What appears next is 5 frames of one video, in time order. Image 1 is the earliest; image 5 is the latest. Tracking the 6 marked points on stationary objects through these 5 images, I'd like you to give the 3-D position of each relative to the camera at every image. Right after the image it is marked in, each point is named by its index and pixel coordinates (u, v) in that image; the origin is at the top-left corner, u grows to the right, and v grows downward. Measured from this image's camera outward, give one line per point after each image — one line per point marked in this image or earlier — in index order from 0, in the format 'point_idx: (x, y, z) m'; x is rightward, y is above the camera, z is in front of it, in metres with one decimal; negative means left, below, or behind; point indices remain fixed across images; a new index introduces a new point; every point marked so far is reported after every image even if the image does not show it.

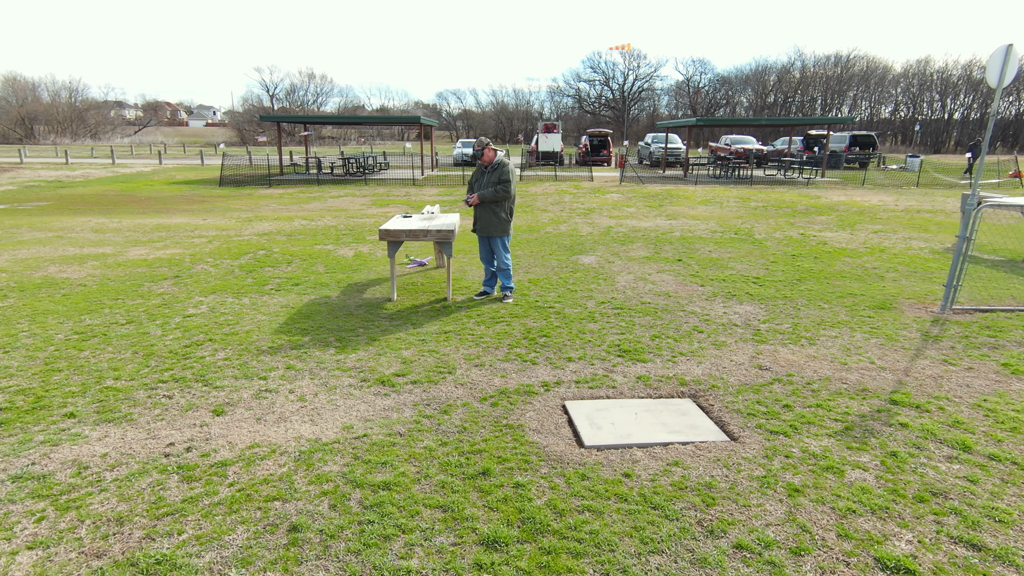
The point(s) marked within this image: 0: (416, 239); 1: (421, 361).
0: (-1.1, +0.6, +6.5) m
1: (-0.8, -0.6, +5.0) m
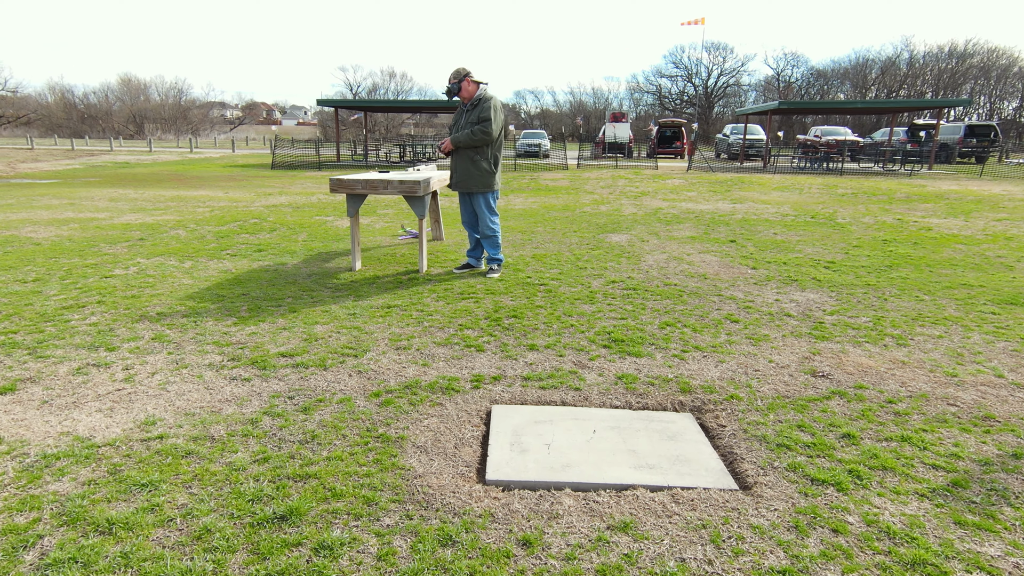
0: (-1.2, +0.9, +5.2) m
1: (-1.2, -0.3, +3.7) m
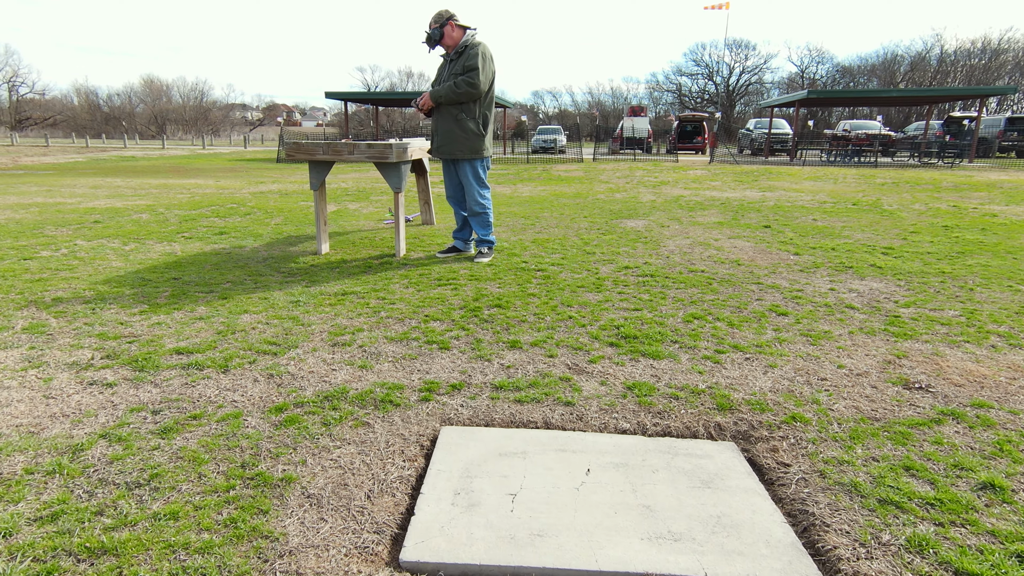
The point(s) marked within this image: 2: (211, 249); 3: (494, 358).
0: (-1.3, +1.0, +4.3) m
1: (-1.3, -0.2, +2.9) m
2: (-2.6, +0.3, +5.0) m
3: (-0.1, -0.3, +2.6) m
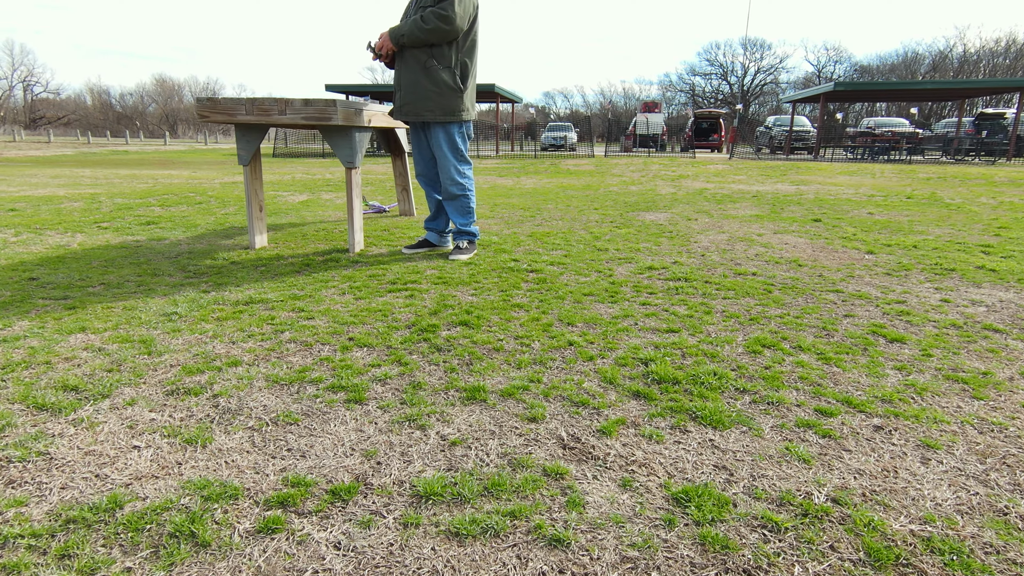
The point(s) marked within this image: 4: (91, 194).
0: (-1.4, +1.0, +3.3) m
1: (-1.4, -0.2, +1.8) m
2: (-2.7, +0.3, +4.0) m
3: (-0.2, -0.3, +1.5) m
4: (-5.0, +1.1, +6.9) m
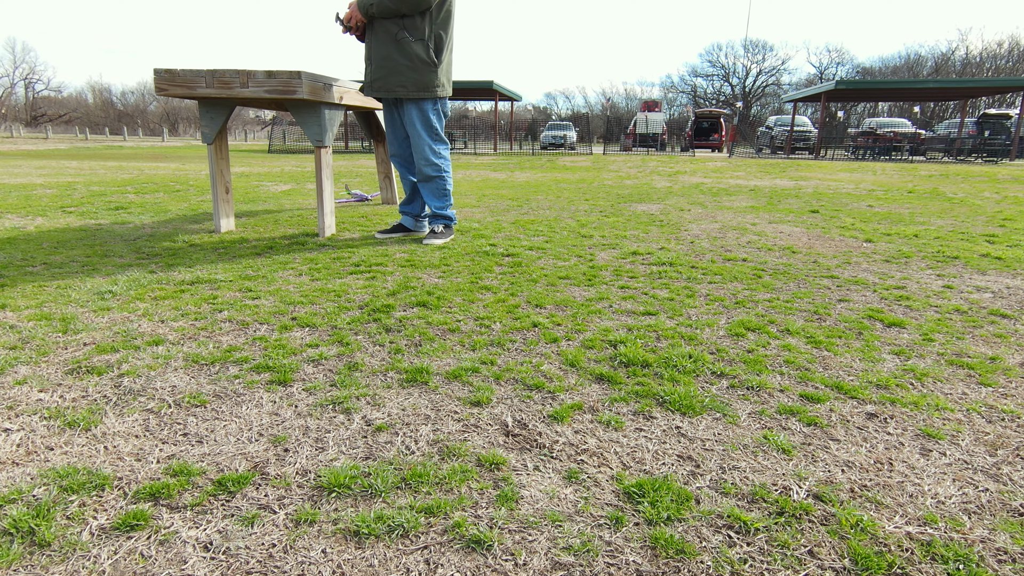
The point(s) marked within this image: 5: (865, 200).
0: (-1.5, +1.0, +3.1) m
1: (-1.5, -0.2, +1.6) m
2: (-2.8, +0.4, +3.8) m
3: (-0.3, -0.3, +1.3) m
4: (-5.2, +1.2, +6.7) m
5: (+3.9, +1.0, +6.3) m
